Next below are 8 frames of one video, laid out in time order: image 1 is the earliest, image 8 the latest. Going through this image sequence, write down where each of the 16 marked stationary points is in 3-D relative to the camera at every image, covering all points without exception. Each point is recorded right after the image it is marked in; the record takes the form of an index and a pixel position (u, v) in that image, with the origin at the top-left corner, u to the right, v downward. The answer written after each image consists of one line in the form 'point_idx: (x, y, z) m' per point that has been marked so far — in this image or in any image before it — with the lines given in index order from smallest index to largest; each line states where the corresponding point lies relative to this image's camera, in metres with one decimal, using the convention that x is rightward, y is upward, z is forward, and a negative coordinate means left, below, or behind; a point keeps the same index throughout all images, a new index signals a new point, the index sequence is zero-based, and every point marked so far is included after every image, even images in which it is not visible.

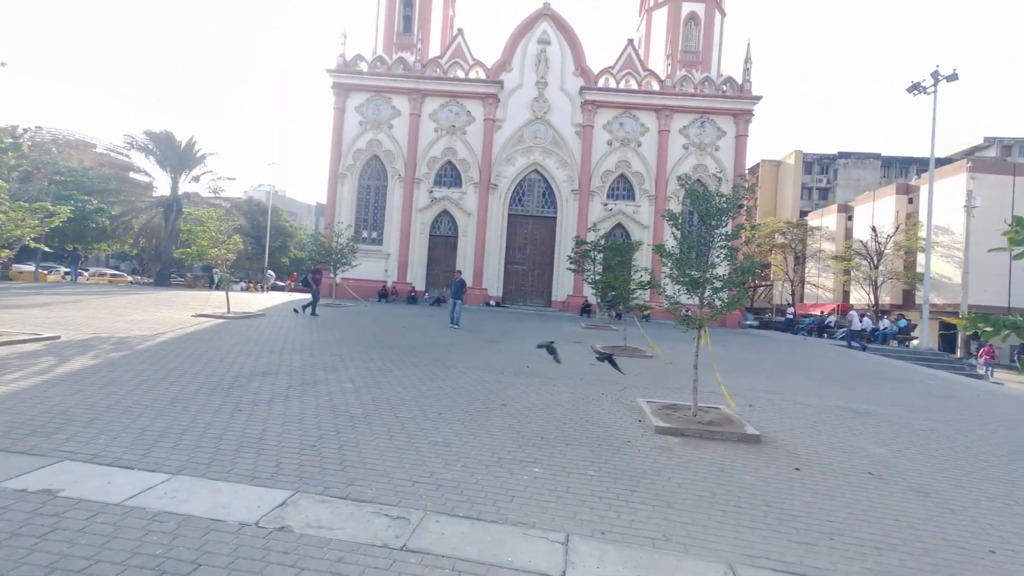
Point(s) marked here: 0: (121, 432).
0: (-5.0, -1.8, +5.7) m
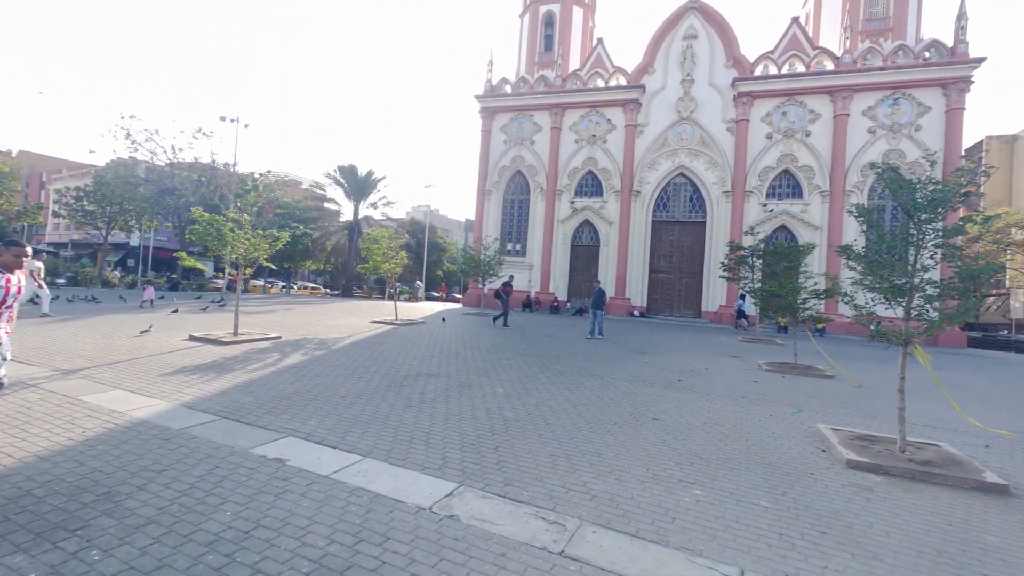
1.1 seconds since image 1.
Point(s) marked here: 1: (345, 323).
0: (-2.9, -2.0, +6.9) m
1: (-6.6, -1.4, +18.0) m
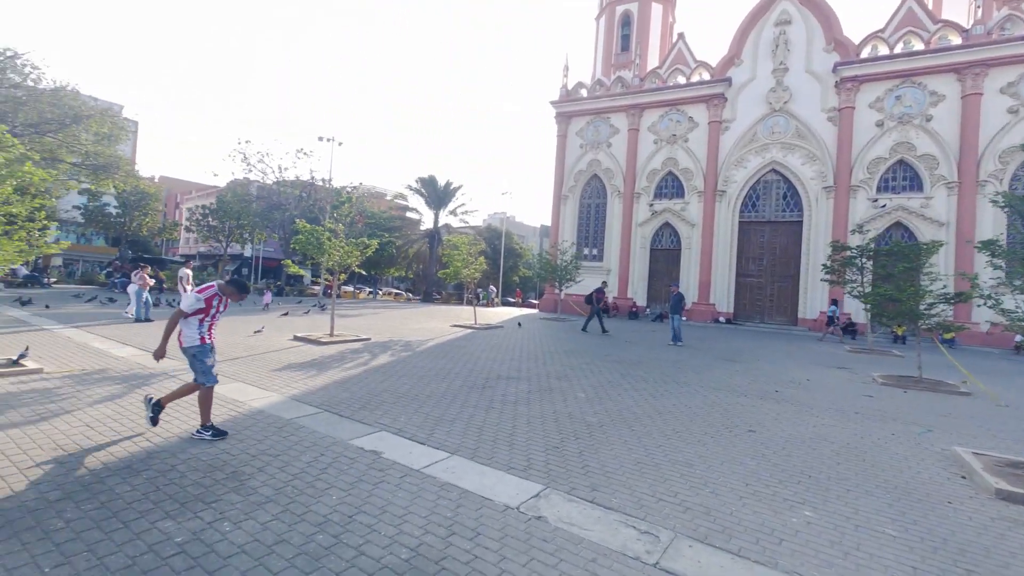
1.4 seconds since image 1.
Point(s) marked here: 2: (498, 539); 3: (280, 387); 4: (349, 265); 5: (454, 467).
0: (-1.6, -2.0, +7.3) m
1: (-3.5, -1.6, +18.8) m
2: (-0.1, -2.1, +3.8) m
3: (-4.4, -1.9, +8.7) m
4: (-5.4, +0.8, +15.1) m
5: (-0.7, -2.1, +5.3) m
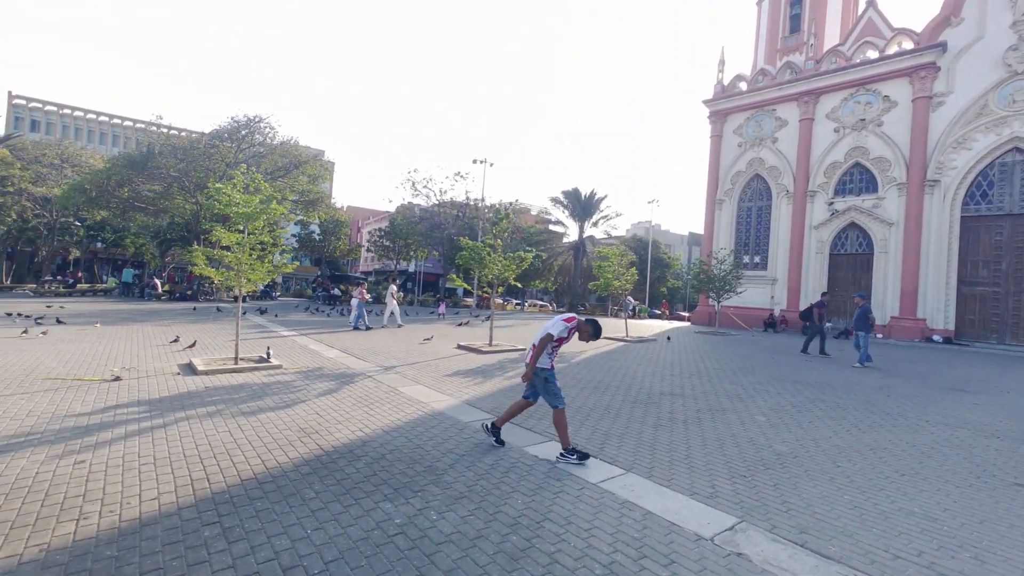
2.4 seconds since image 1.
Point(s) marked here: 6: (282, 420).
0: (+1.1, -2.2, +7.3) m
1: (+2.8, -2.1, +18.9) m
2: (+1.5, -2.2, +3.6) m
3: (-1.2, -2.2, +9.5) m
4: (-0.2, +0.4, +16.0) m
5: (+1.4, -2.3, +5.1) m
6: (-3.7, -2.1, +7.2) m
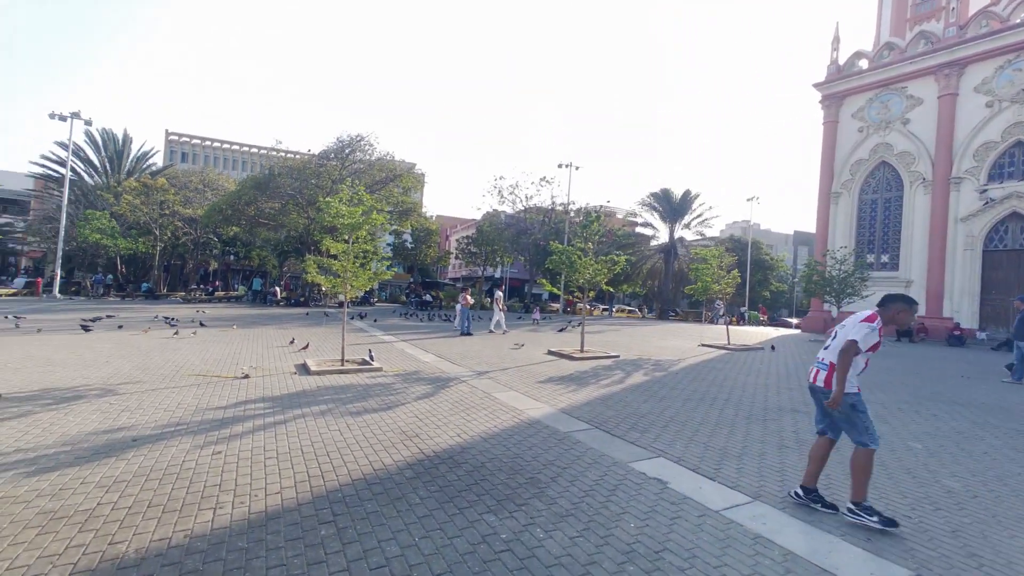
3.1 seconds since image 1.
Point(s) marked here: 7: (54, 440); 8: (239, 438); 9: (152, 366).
0: (+2.6, -2.3, +6.7) m
1: (+6.4, -2.3, +17.7) m
2: (+2.3, -2.3, +2.9) m
3: (+0.8, -2.3, +9.2) m
4: (+2.9, +0.2, +15.5) m
5: (+2.5, -2.3, +4.5) m
6: (-2.1, -2.2, +7.4) m
7: (-6.2, -2.1, +6.1) m
8: (-3.9, -2.2, +6.5) m
9: (-9.0, -2.0, +11.4) m
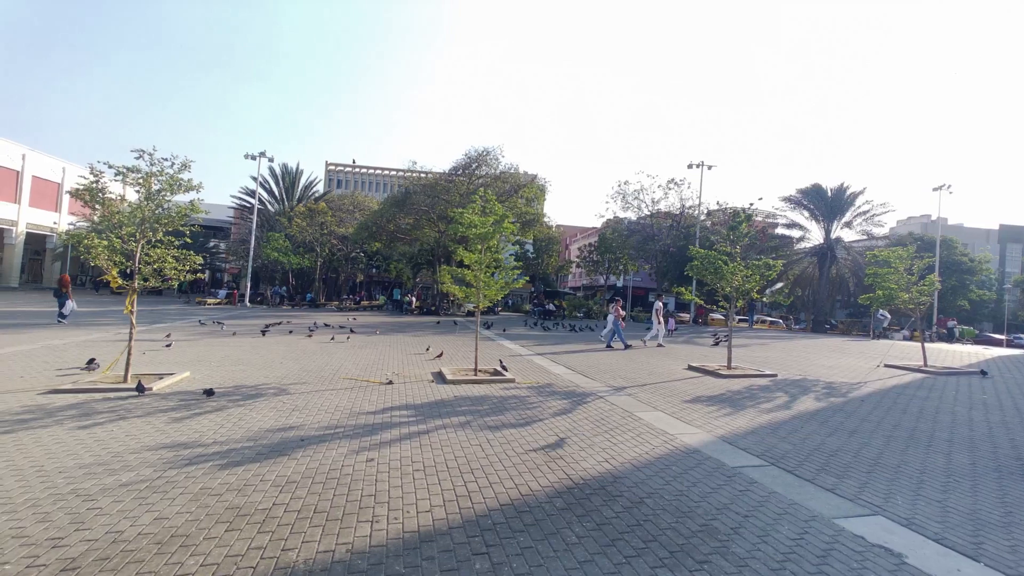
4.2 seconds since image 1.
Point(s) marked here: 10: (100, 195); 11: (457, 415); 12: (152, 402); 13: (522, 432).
0: (+4.6, -2.4, +5.1) m
1: (+11.0, -2.6, +14.9) m
2: (+3.3, -2.3, +1.6) m
3: (+3.4, -2.4, +8.1) m
4: (+7.1, -0.1, +13.6) m
5: (+3.9, -2.3, +3.1) m
6: (+0.2, -2.3, +7.0) m
7: (-4.1, -2.2, +6.9) m
8: (-1.8, -2.3, +6.6) m
9: (-5.5, -2.2, +12.6) m
10: (-9.1, +2.1, +10.0) m
11: (-1.0, -2.3, +8.4) m
12: (-6.9, -2.2, +8.6) m
13: (+0.2, -2.4, +7.4) m
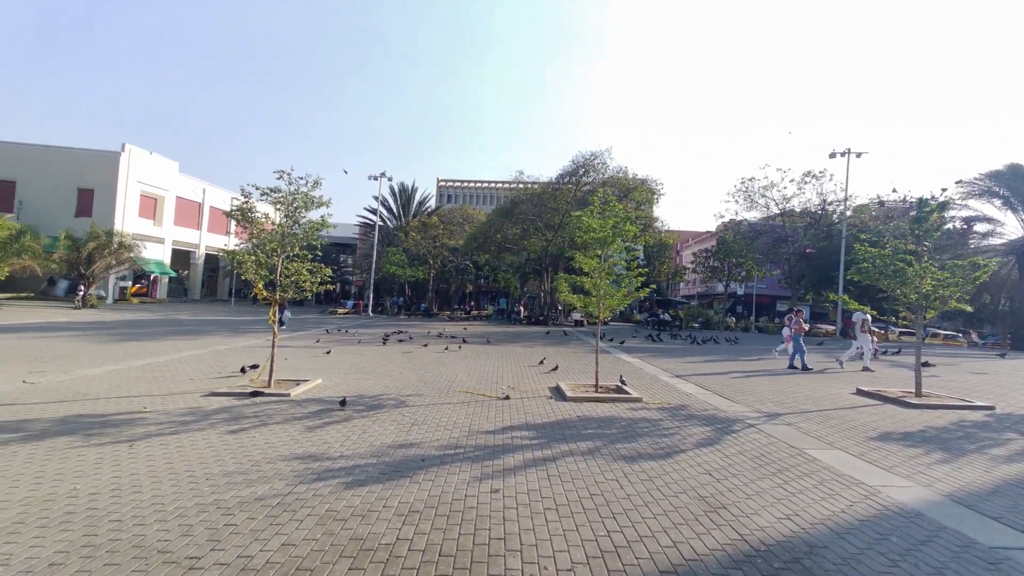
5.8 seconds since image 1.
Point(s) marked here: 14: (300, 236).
0: (+5.9, -2.4, +3.0) m
1: (+14.4, -2.7, +11.1) m
2: (+3.9, -2.3, -0.1) m
3: (+5.4, -2.5, +6.2) m
4: (+10.3, -0.2, +10.8) m
5: (+4.8, -2.3, +1.2) m
6: (+2.1, -2.5, +5.9) m
7: (-2.2, -2.4, +6.7) m
8: (0.0, -2.4, +5.9) m
9: (-2.2, -2.5, +12.6) m
10: (-6.4, +1.8, +11.0) m
11: (+1.2, -2.5, +7.5) m
12: (-4.5, -2.4, +9.0) m
13: (+2.1, -2.5, +6.3) m
14: (-5.3, +1.3, +11.3) m
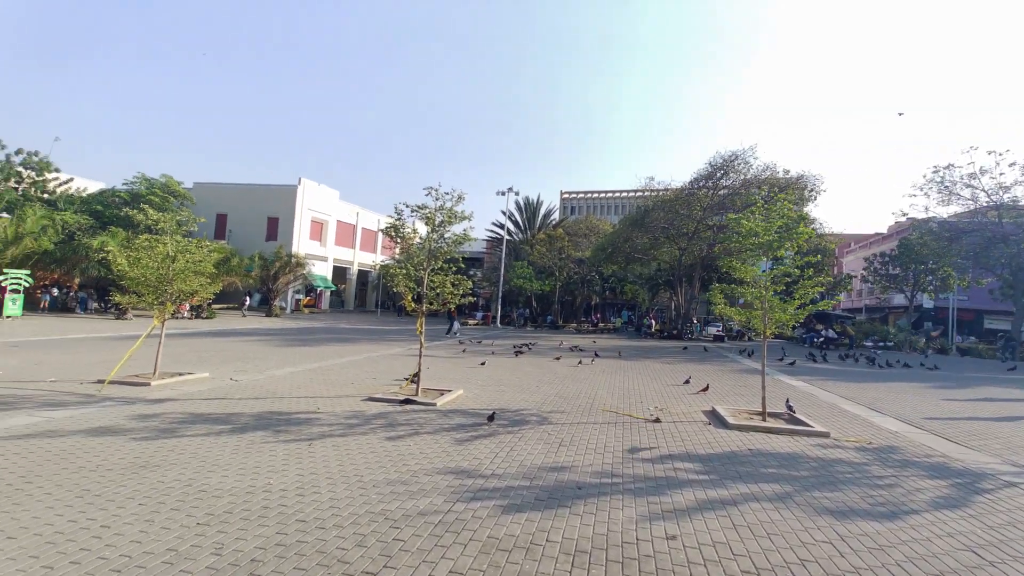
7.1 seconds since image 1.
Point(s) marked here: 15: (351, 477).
0: (+6.9, -2.4, +0.7) m
1: (+17.2, -2.9, +6.2) m
2: (+4.1, -2.2, -1.8) m
3: (+7.3, -2.6, +3.9) m
4: (+13.2, -0.4, +7.1) m
5: (+5.3, -2.3, -0.8) m
6: (+4.0, -2.6, +4.5) m
7: (+0.1, -2.6, +6.4) m
8: (+2.0, -2.6, +5.0) m
9: (+1.6, -2.9, +12.1) m
10: (-2.9, +1.5, +11.7) m
11: (+3.5, -2.7, +6.2) m
12: (-1.5, -2.6, +9.3) m
13: (+4.1, -2.6, +4.8) m
14: (-1.7, +1.0, +11.7) m
15: (-2.1, -2.5, +5.9) m
